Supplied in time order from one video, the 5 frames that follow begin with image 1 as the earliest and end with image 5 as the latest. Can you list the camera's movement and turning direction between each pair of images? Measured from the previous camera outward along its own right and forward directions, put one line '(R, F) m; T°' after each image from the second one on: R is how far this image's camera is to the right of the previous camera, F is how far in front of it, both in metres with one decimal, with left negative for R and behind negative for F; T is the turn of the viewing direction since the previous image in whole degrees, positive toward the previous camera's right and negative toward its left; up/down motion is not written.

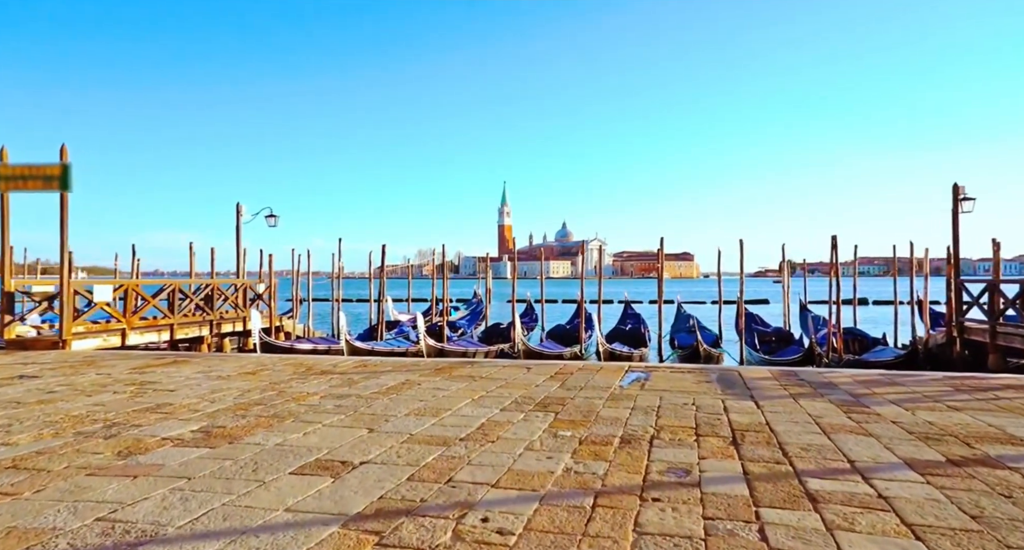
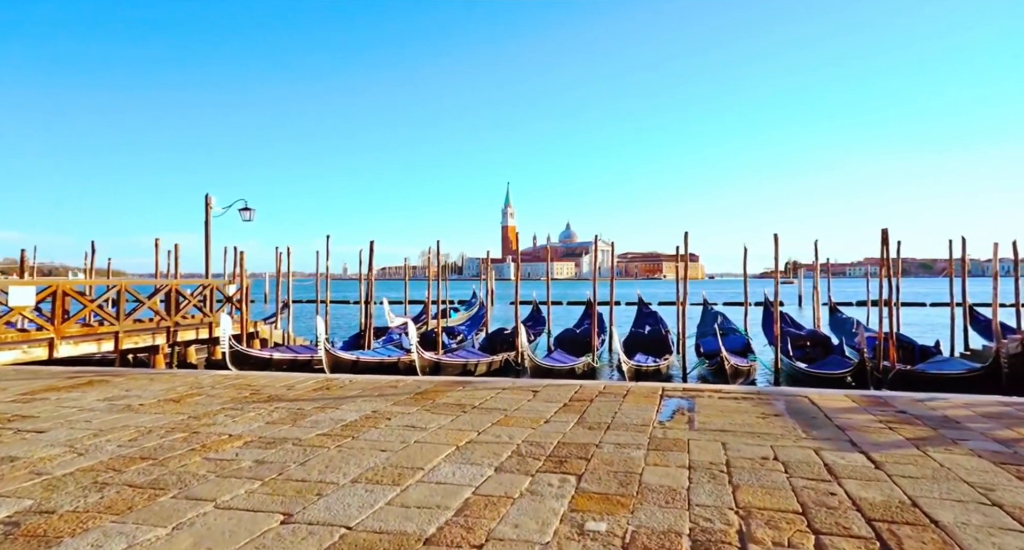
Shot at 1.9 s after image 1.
(0.0, +2.0) m; 0°
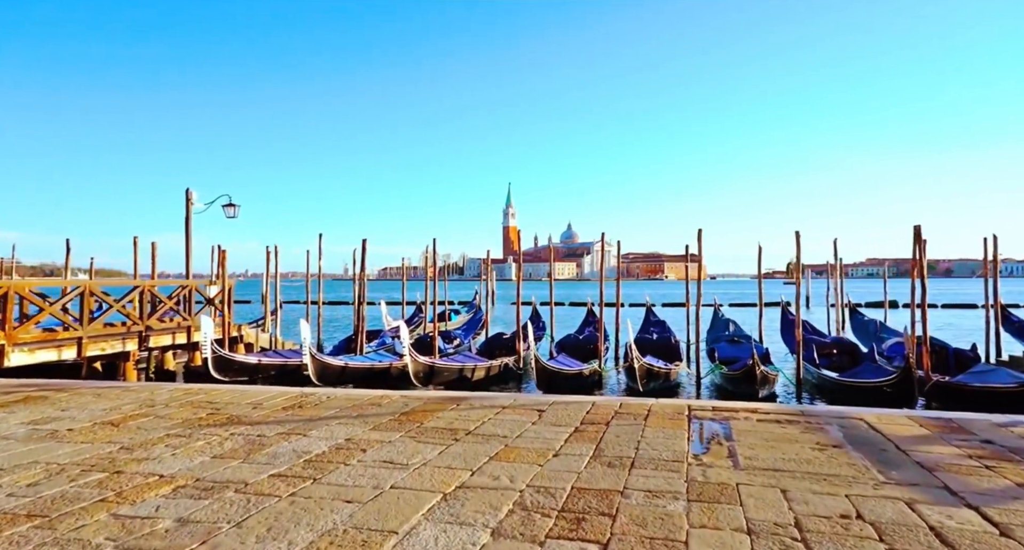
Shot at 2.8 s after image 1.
(0.0, +1.0) m; 0°
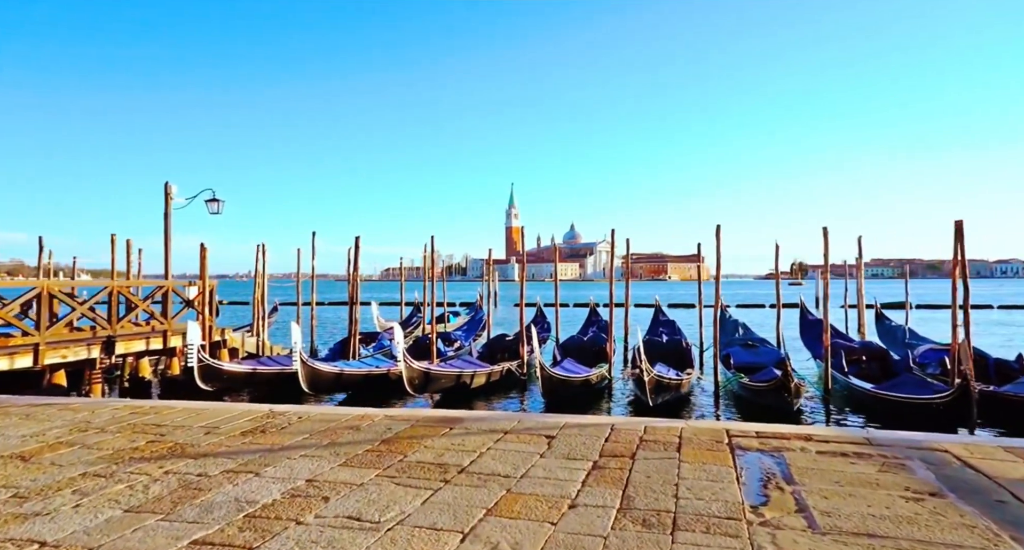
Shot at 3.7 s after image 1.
(0.0, +1.1) m; 0°
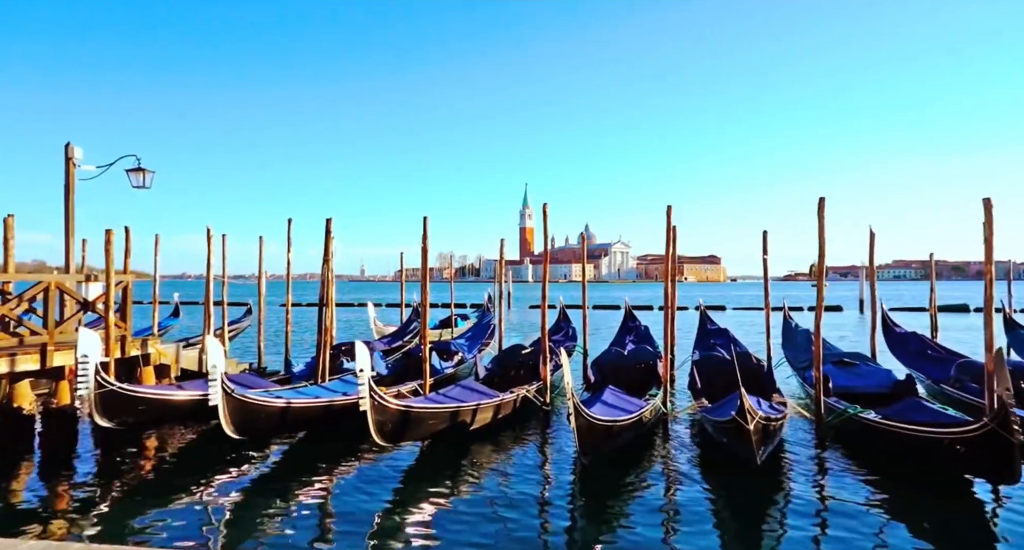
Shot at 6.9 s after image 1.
(-0.1, +3.8) m; -1°
